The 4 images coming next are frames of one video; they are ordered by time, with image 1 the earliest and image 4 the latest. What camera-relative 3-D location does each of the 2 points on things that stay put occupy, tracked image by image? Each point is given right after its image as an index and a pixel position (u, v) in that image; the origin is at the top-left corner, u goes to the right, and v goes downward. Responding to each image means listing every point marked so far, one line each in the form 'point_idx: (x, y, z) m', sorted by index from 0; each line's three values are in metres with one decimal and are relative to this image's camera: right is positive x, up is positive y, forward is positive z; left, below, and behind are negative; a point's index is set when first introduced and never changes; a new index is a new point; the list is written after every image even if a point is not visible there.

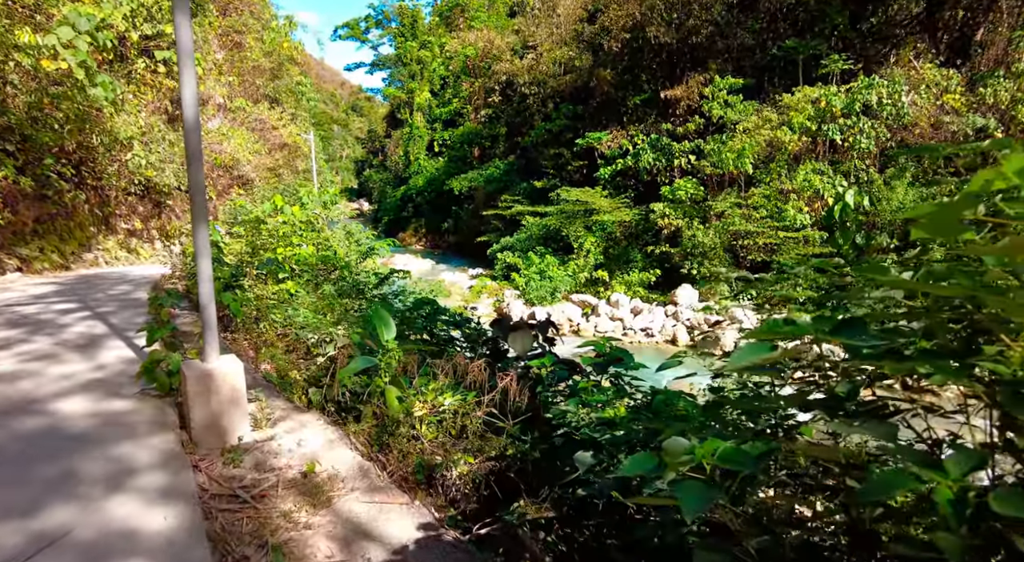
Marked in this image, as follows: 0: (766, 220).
0: (+4.1, +1.0, +10.6) m
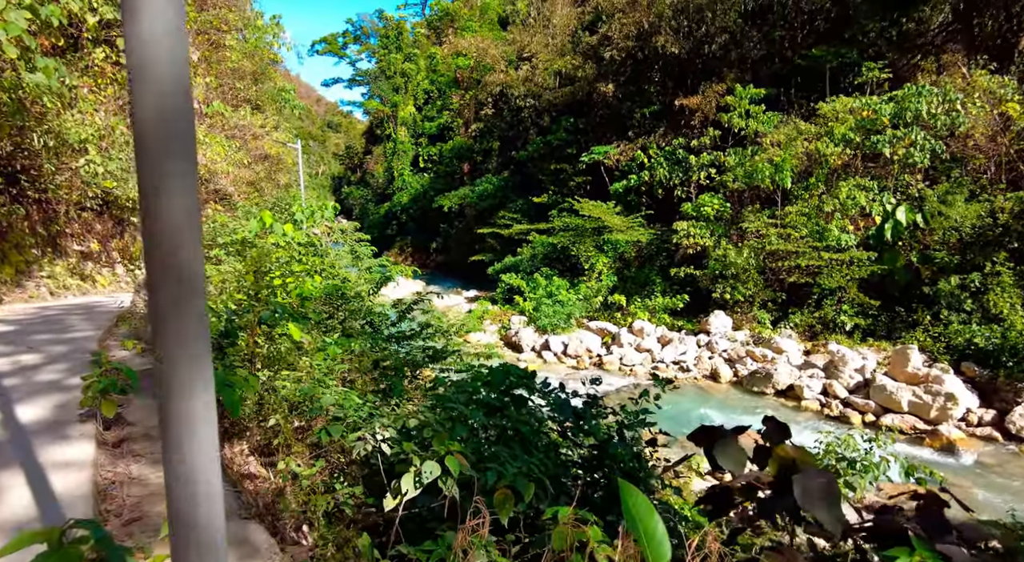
0: (+4.3, +0.6, +9.7) m
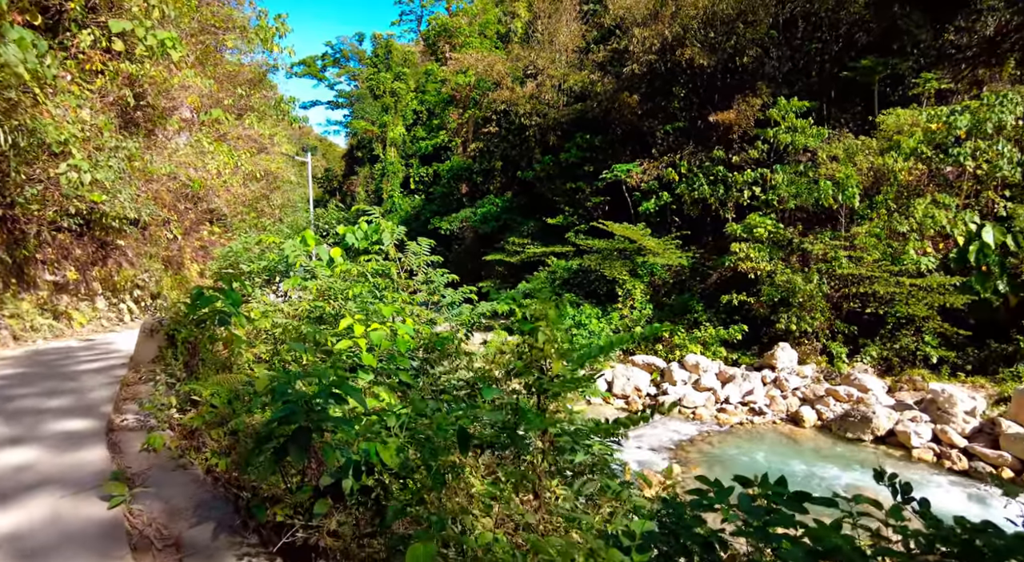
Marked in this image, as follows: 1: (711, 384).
0: (+4.8, +0.2, +8.7) m
1: (+2.5, -1.3, +8.5) m
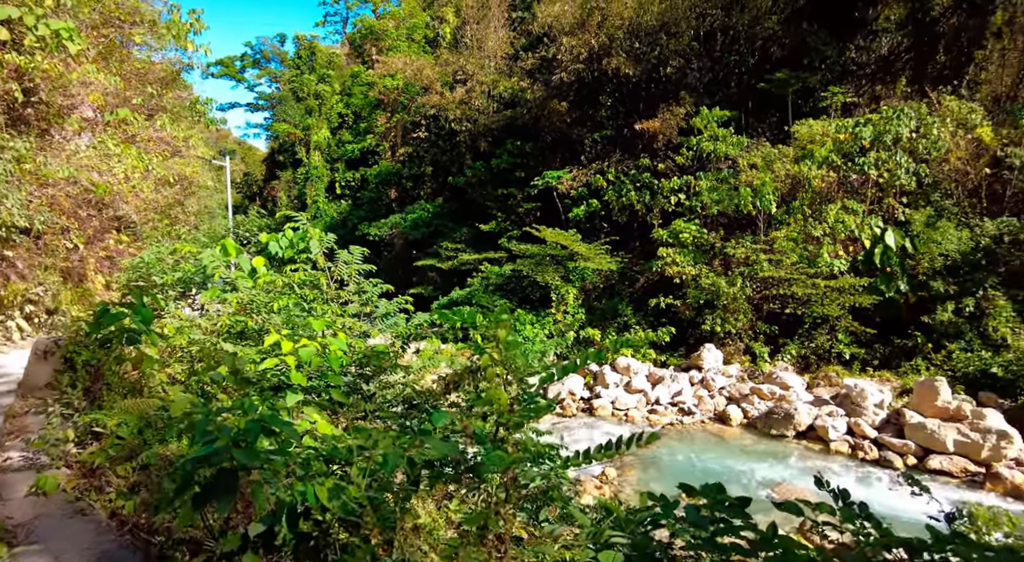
0: (+3.9, +0.2, +9.2) m
1: (+1.7, -1.4, +8.7) m
